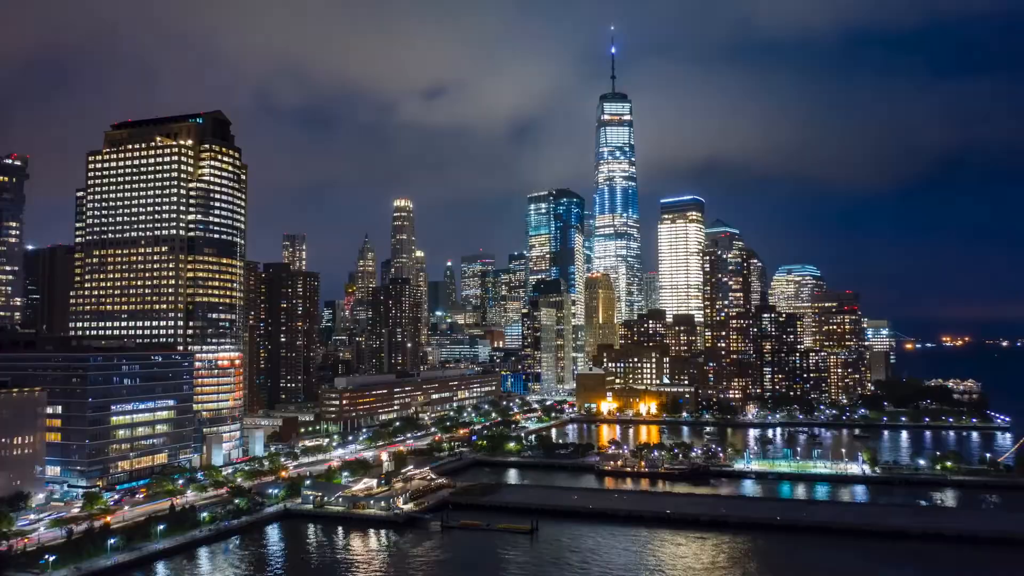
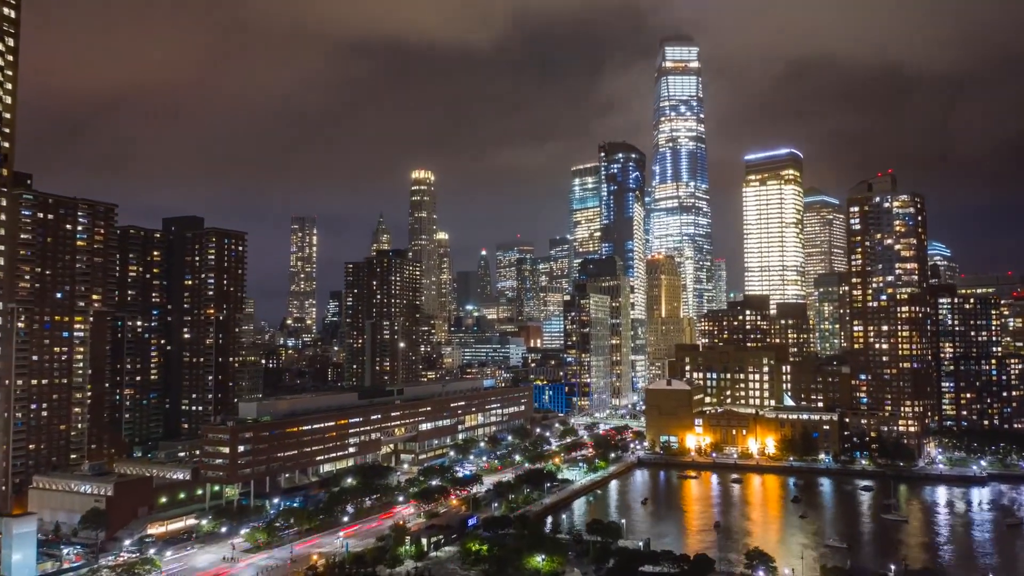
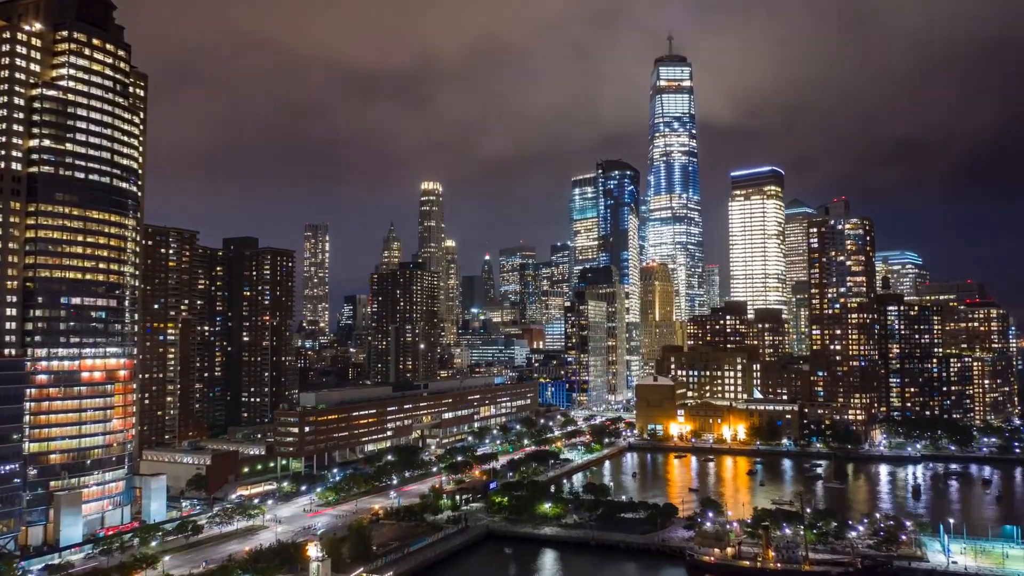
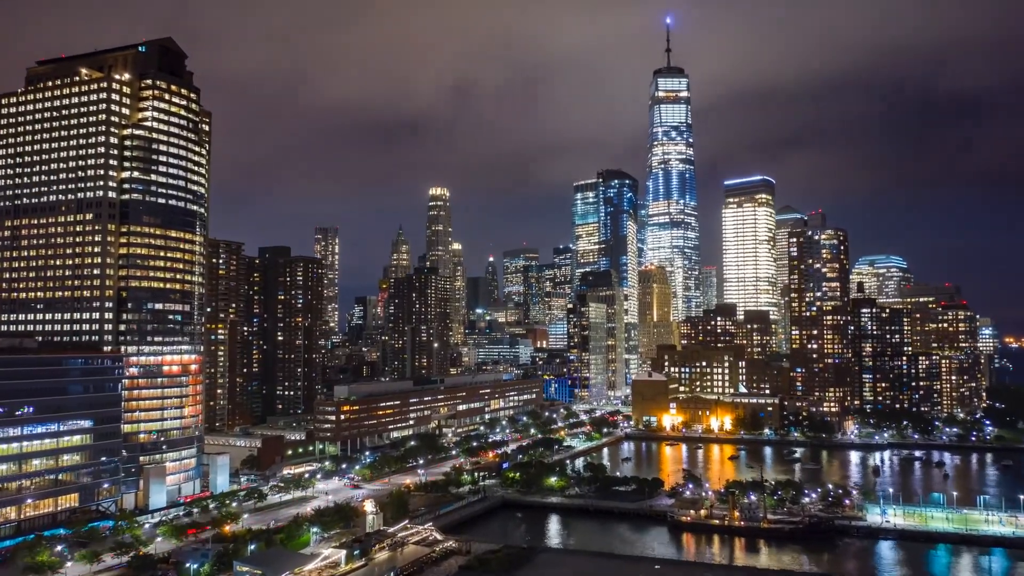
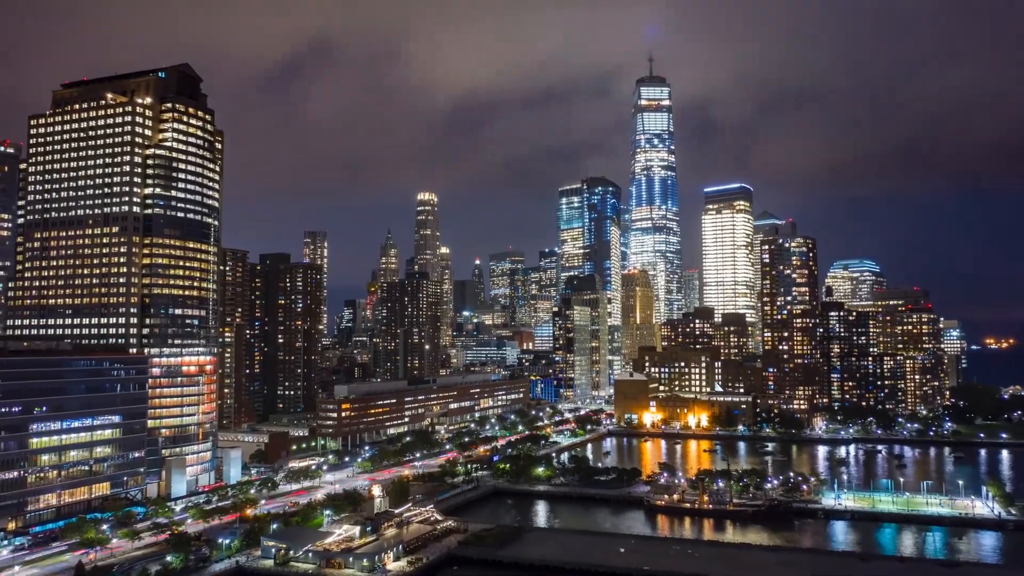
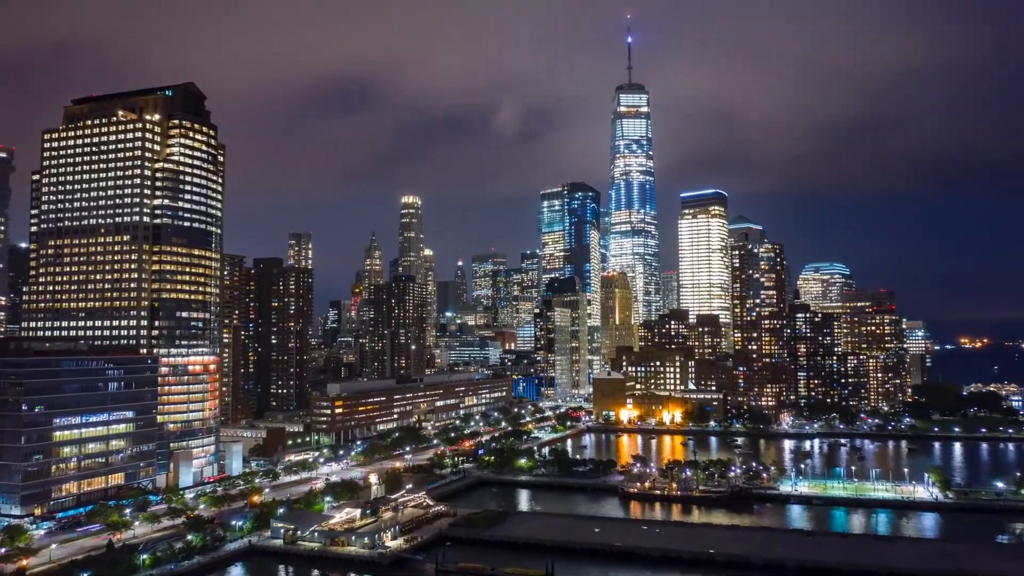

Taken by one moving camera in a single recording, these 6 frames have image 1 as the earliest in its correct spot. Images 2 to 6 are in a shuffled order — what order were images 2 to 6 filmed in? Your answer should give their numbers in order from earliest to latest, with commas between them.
6, 5, 4, 3, 2
